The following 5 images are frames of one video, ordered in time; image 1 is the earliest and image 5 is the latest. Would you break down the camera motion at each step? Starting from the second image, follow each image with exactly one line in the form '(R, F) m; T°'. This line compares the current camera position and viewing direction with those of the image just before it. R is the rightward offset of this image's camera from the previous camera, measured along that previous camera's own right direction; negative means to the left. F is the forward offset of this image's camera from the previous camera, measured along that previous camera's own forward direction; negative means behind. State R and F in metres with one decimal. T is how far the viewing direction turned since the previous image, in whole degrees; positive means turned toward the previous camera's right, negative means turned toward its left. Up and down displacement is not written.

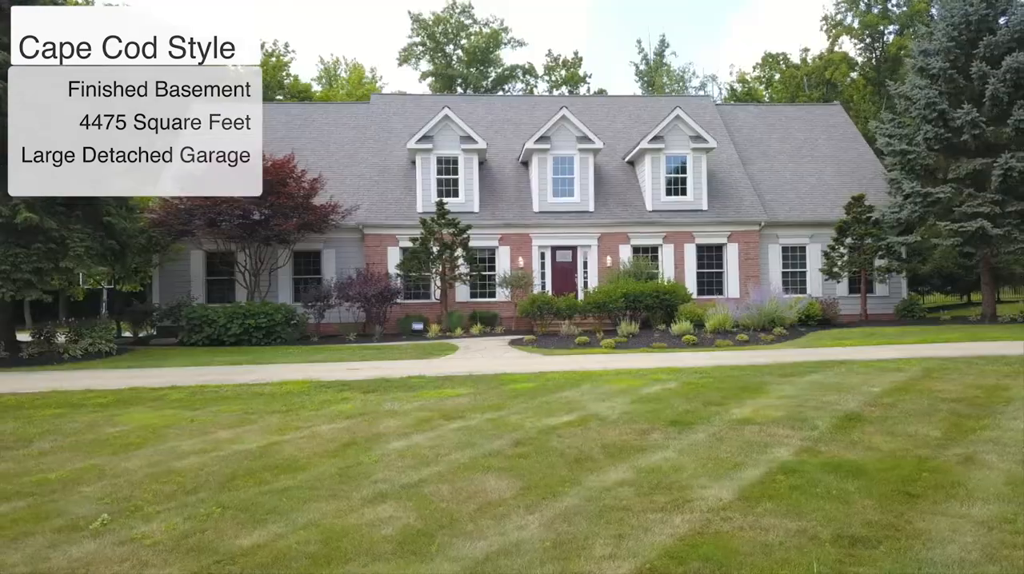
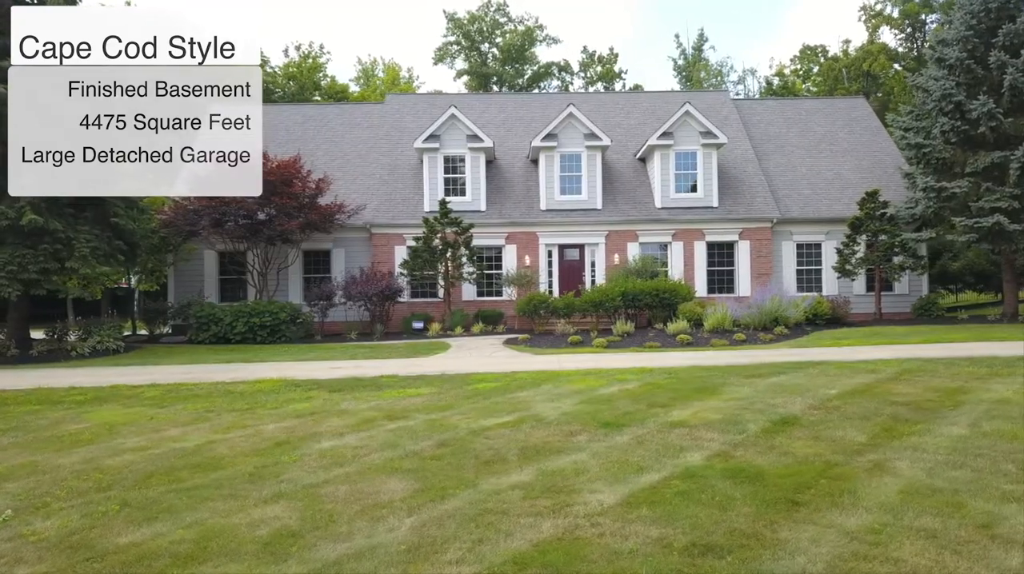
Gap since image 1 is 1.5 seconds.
(+1.0, +0.1) m; -3°
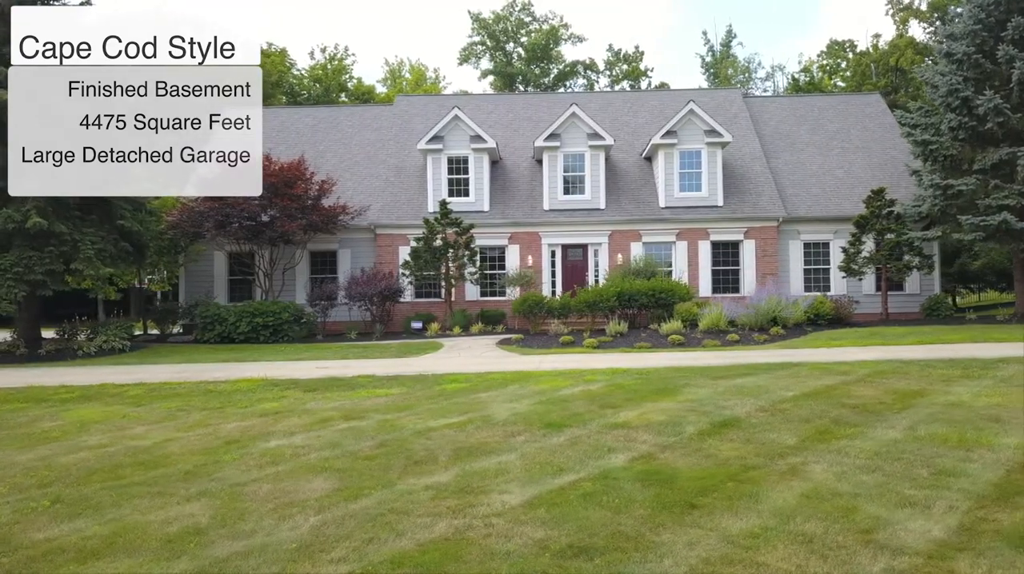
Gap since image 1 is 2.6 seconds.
(+0.8, 0.0) m; -2°
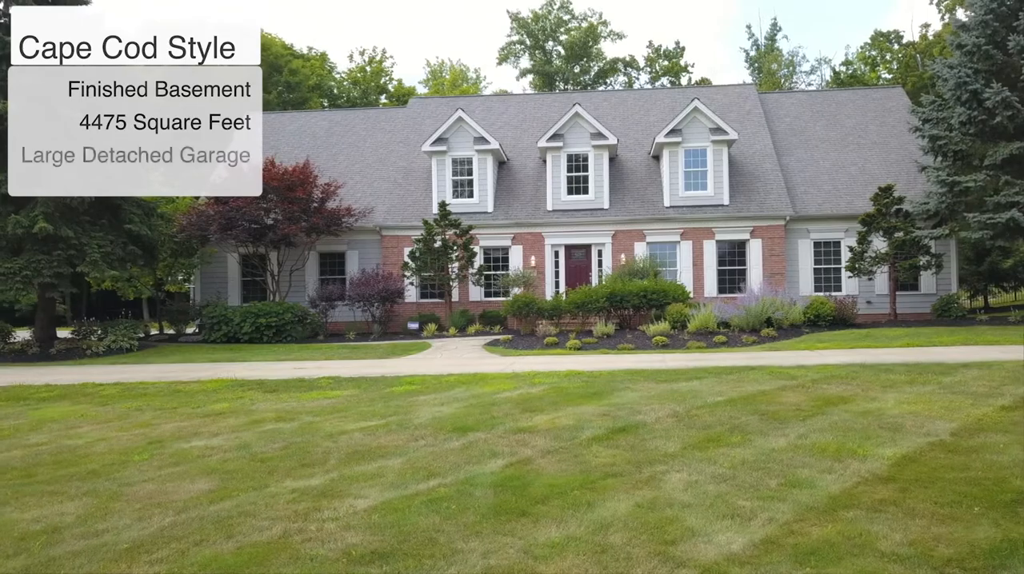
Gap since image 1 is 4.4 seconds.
(+1.3, 0.0) m; -3°
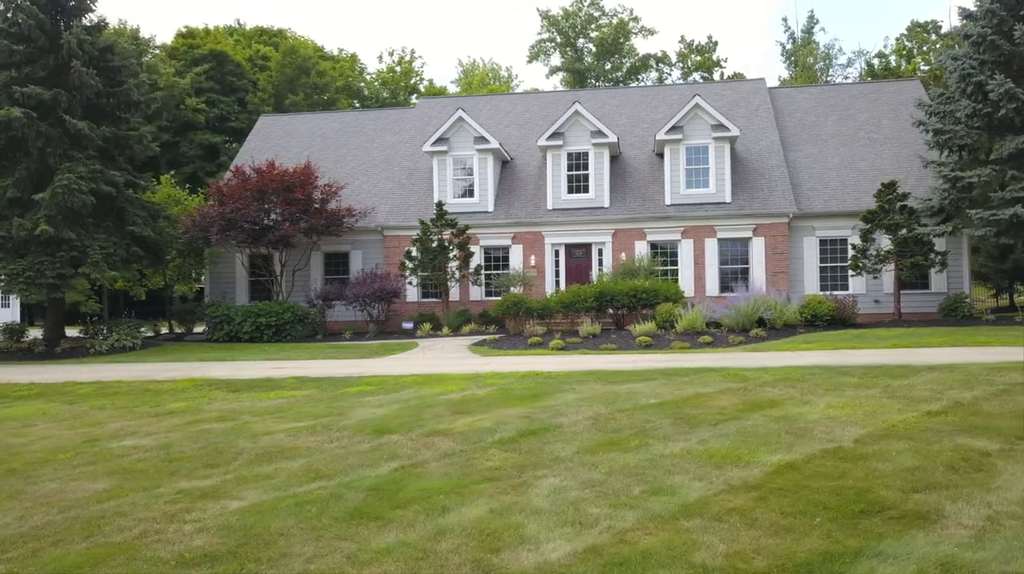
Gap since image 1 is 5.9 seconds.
(+1.1, +0.1) m; -3°
